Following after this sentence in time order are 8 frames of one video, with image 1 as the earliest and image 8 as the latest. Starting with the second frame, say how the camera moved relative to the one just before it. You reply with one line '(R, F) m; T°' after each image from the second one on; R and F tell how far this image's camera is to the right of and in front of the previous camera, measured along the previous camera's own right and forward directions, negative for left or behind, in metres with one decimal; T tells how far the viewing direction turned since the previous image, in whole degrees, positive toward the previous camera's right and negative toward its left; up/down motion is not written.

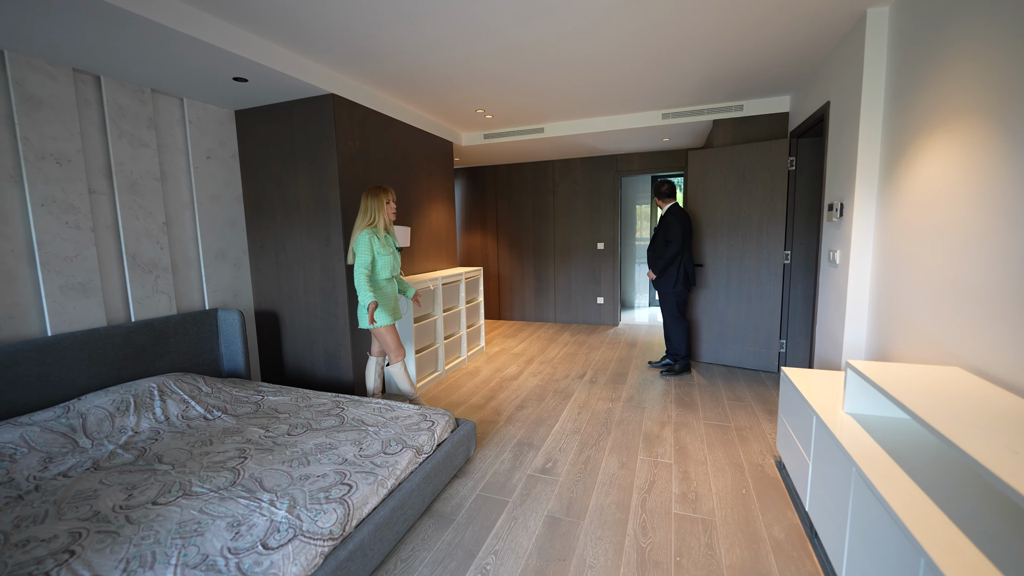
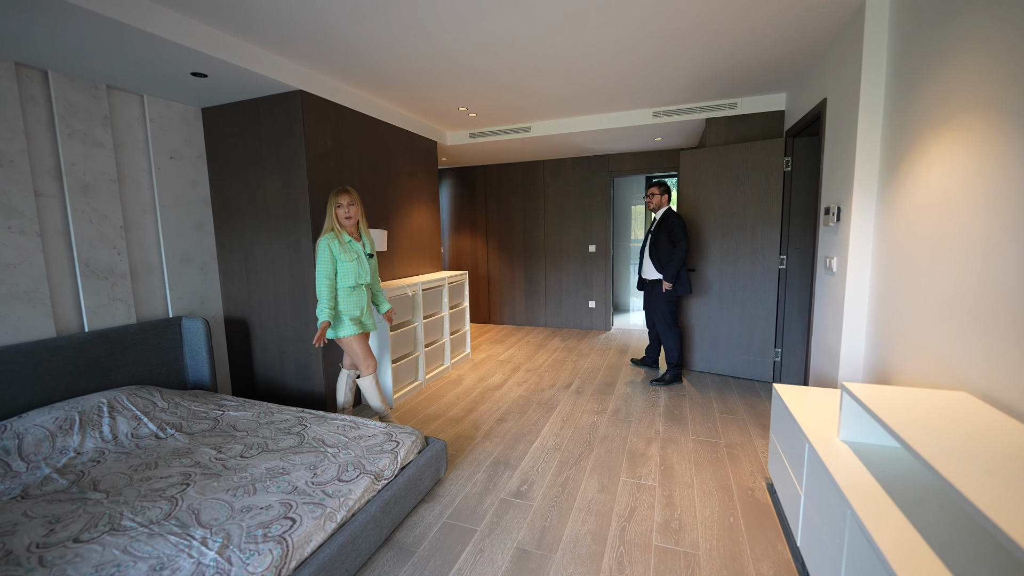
(+0.1, +0.2) m; 0°
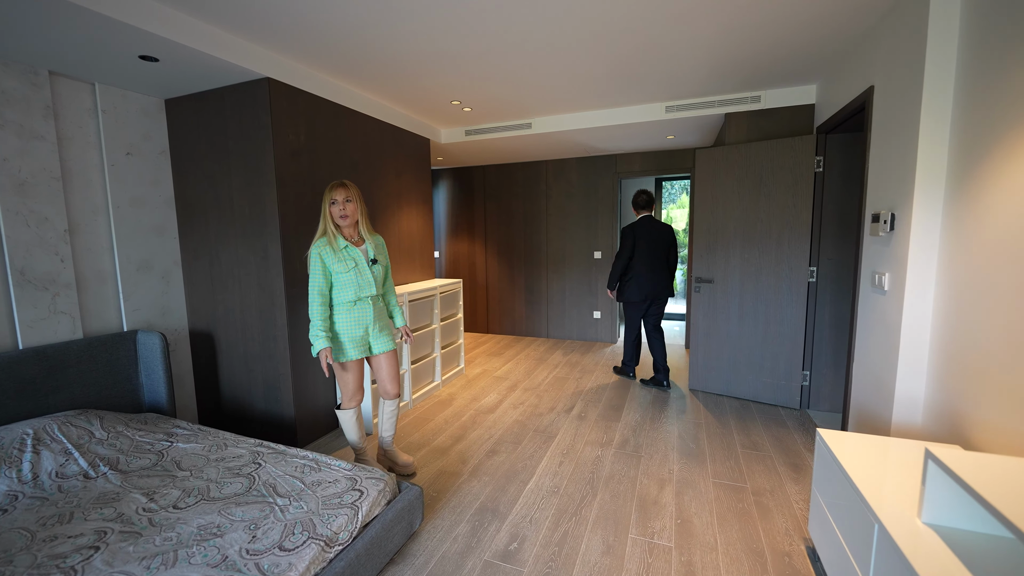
(+0.1, +0.4) m; -1°
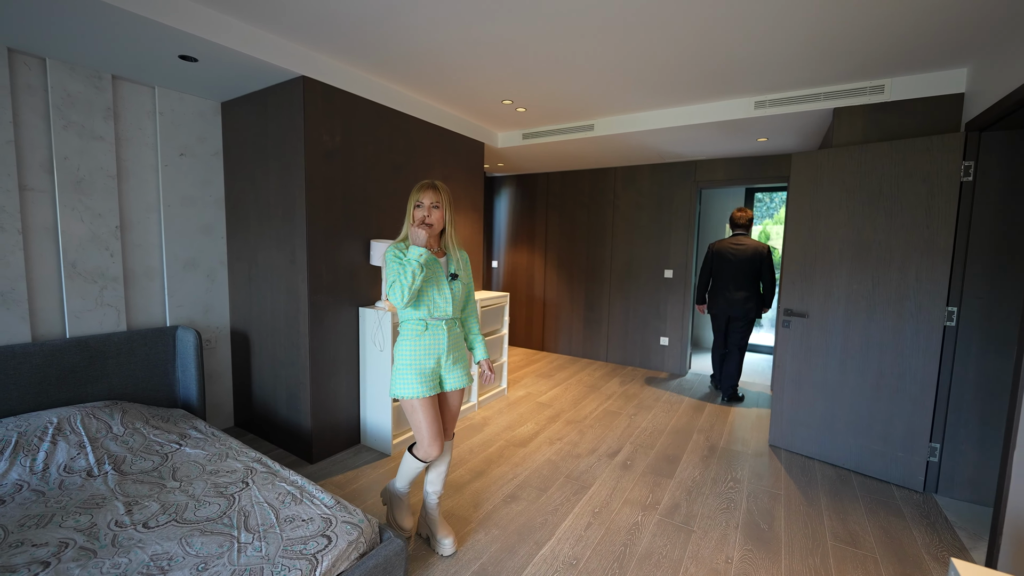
(+0.2, +0.4) m; -10°
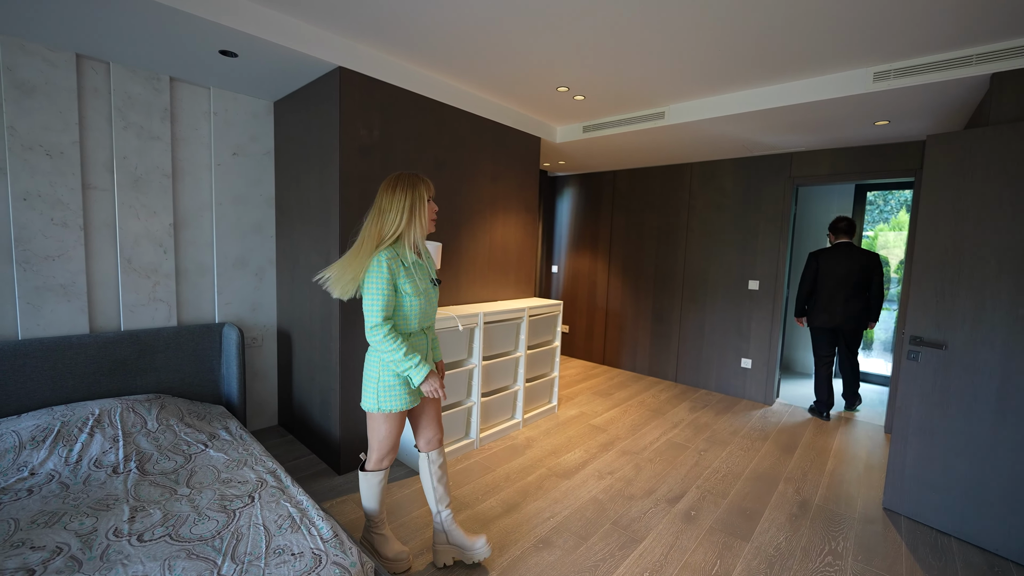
(+0.2, +0.3) m; -10°
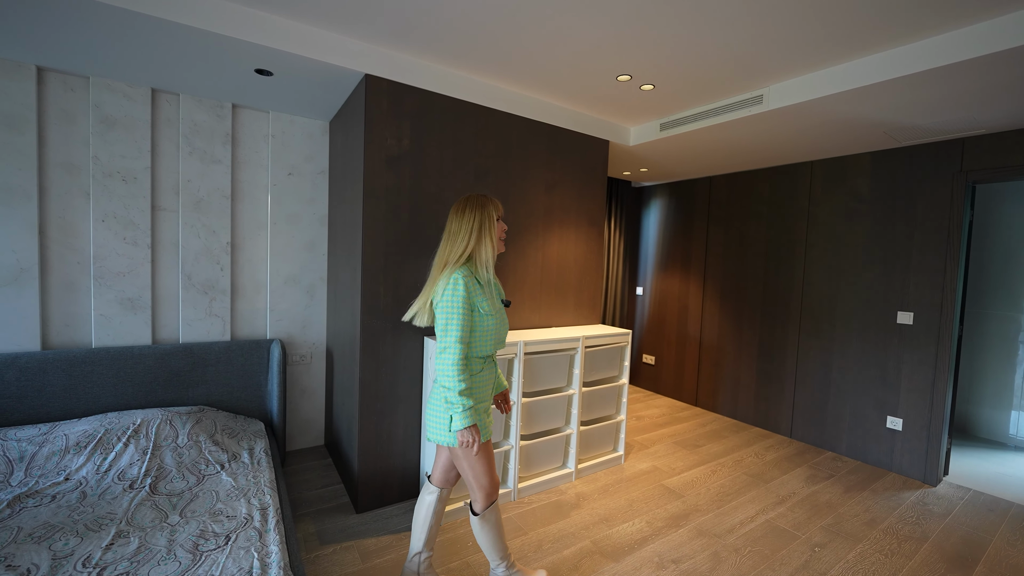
(+0.3, +0.4) m; -14°
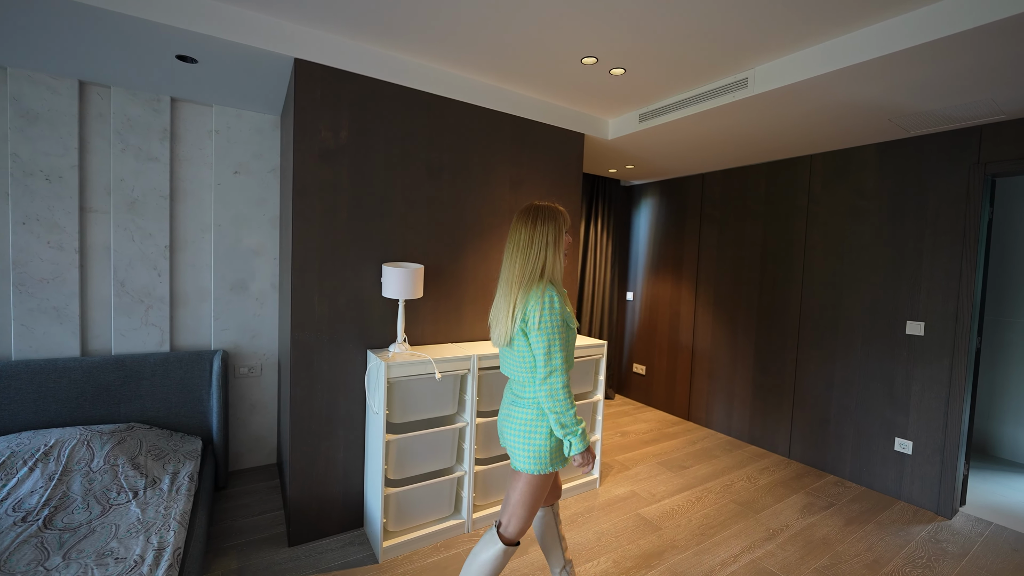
(+0.3, +0.3) m; -2°
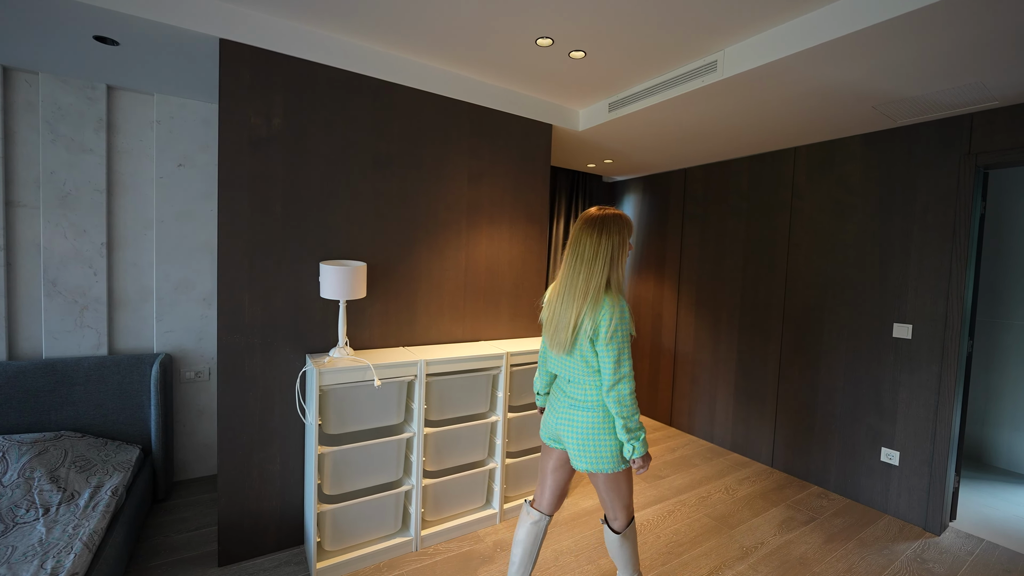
(+0.2, +0.2) m; 0°
